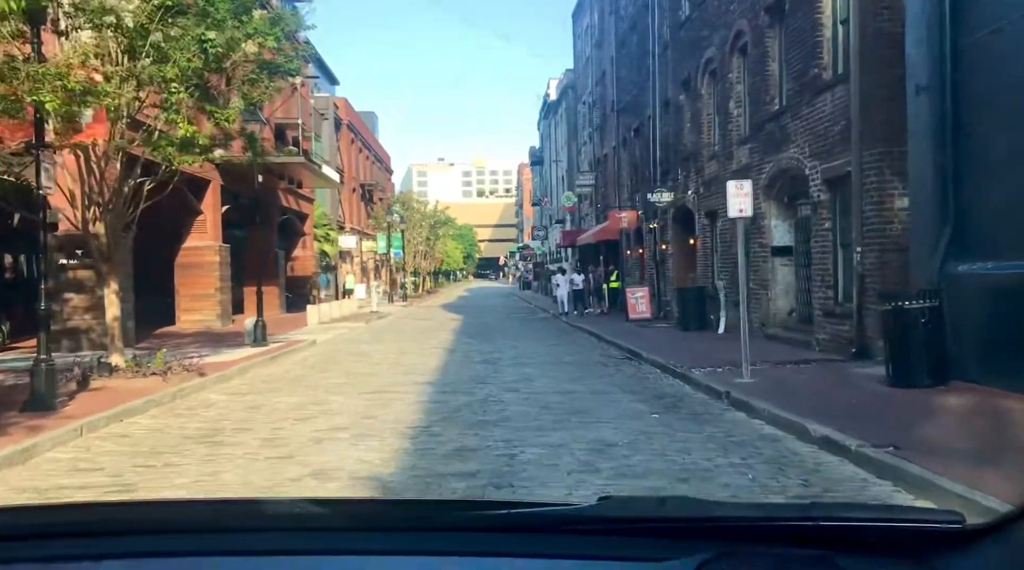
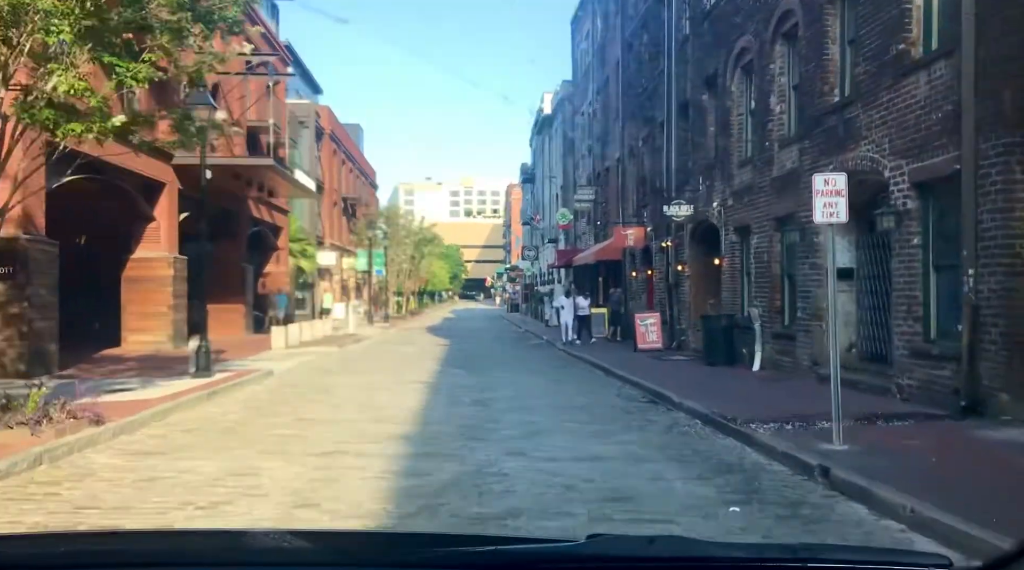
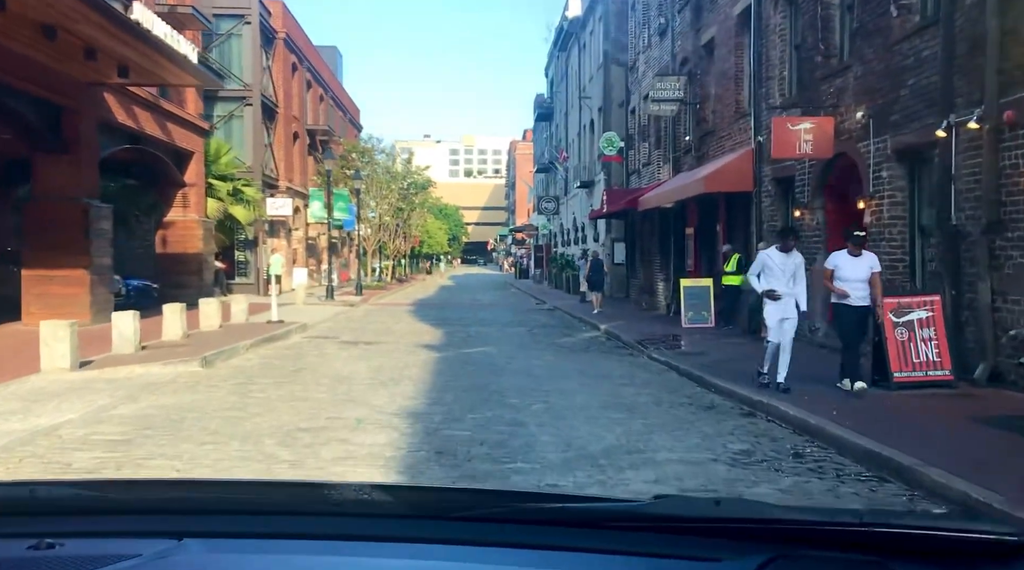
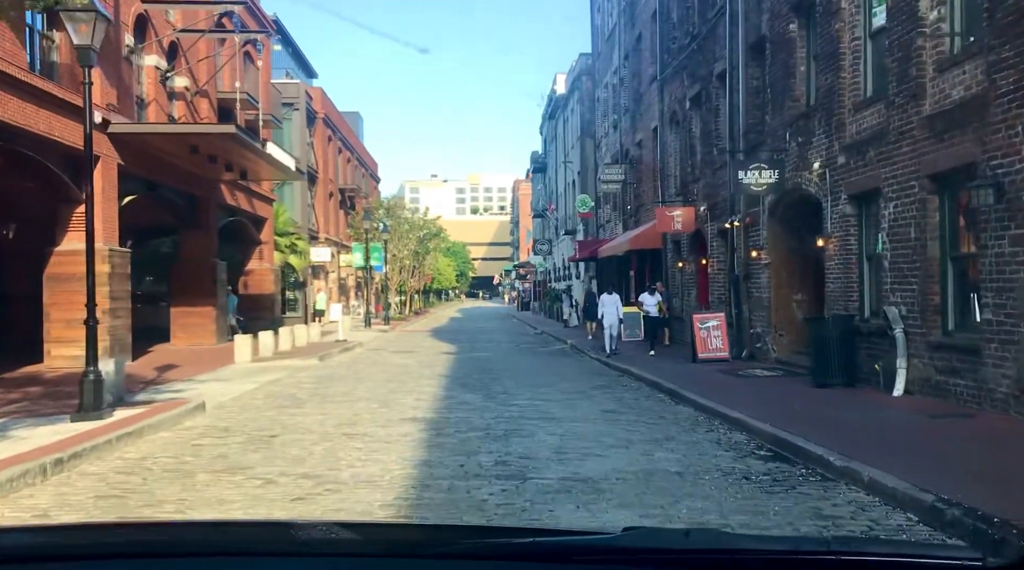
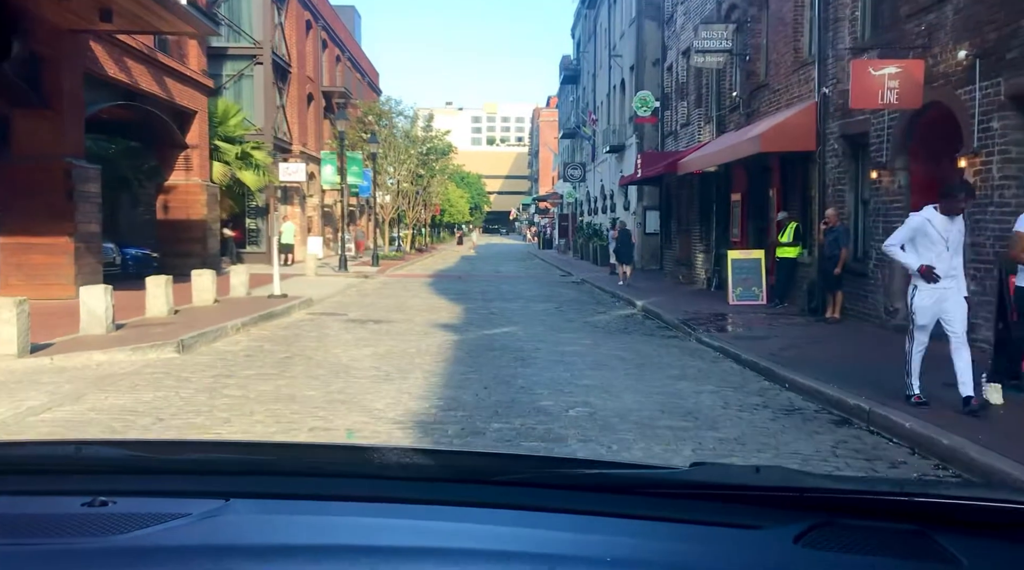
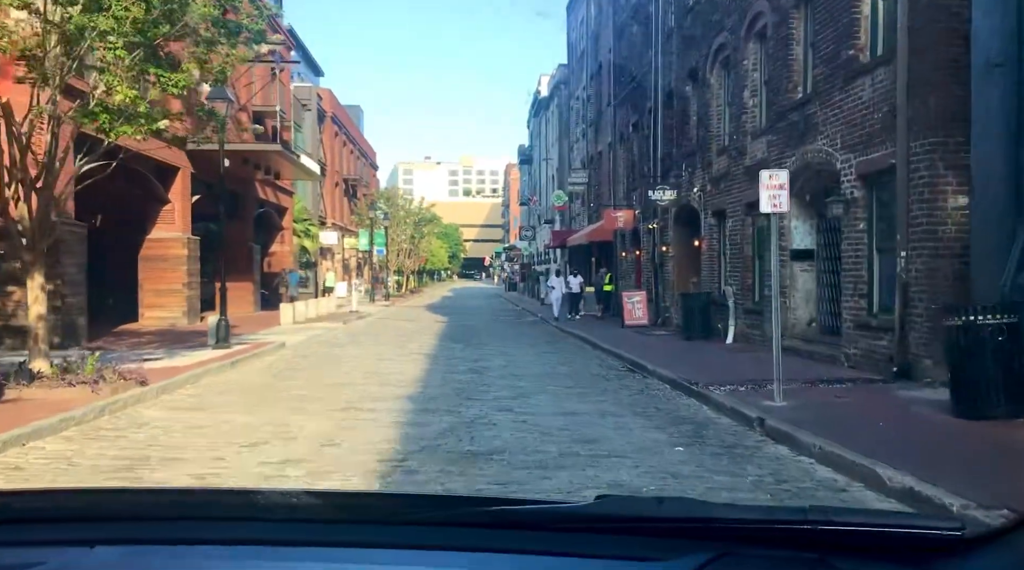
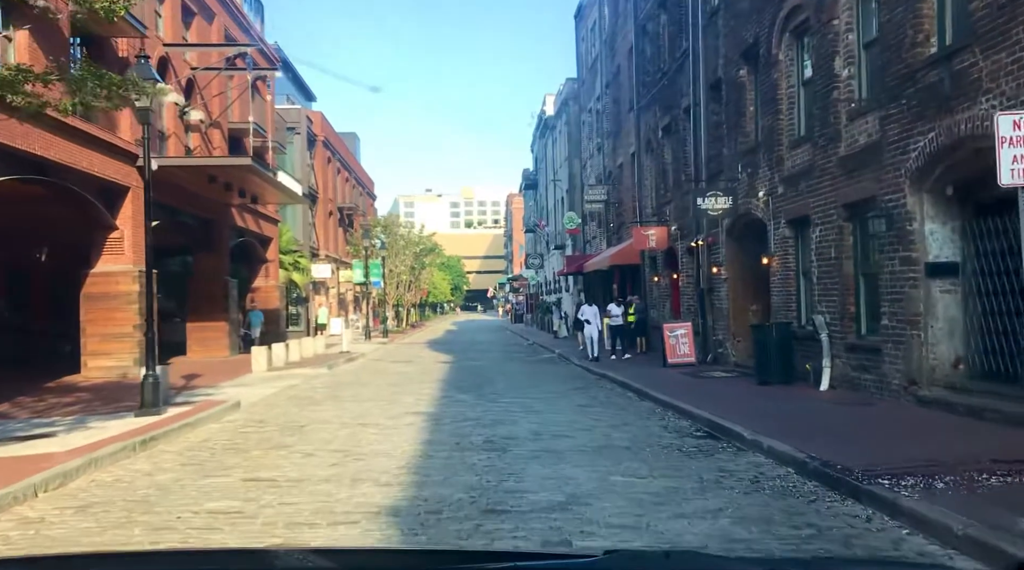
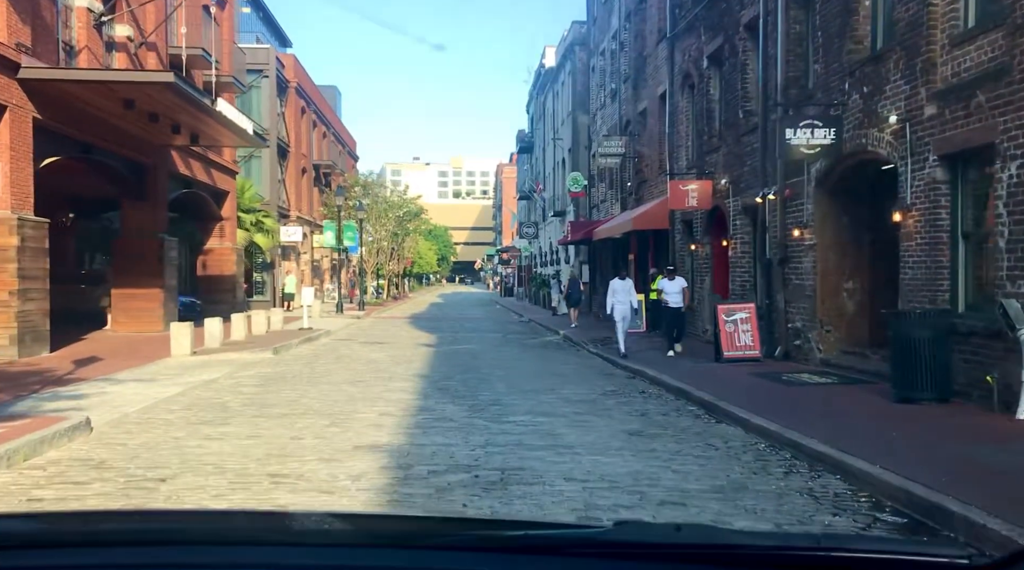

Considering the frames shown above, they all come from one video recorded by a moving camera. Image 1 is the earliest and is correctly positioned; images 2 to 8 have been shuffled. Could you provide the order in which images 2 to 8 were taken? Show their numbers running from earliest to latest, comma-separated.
6, 2, 7, 4, 8, 3, 5
